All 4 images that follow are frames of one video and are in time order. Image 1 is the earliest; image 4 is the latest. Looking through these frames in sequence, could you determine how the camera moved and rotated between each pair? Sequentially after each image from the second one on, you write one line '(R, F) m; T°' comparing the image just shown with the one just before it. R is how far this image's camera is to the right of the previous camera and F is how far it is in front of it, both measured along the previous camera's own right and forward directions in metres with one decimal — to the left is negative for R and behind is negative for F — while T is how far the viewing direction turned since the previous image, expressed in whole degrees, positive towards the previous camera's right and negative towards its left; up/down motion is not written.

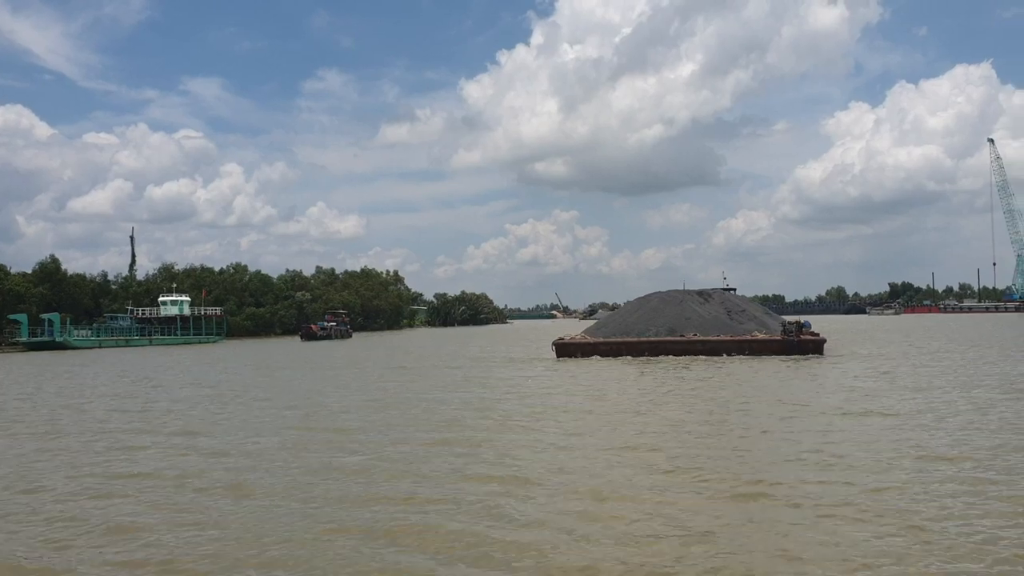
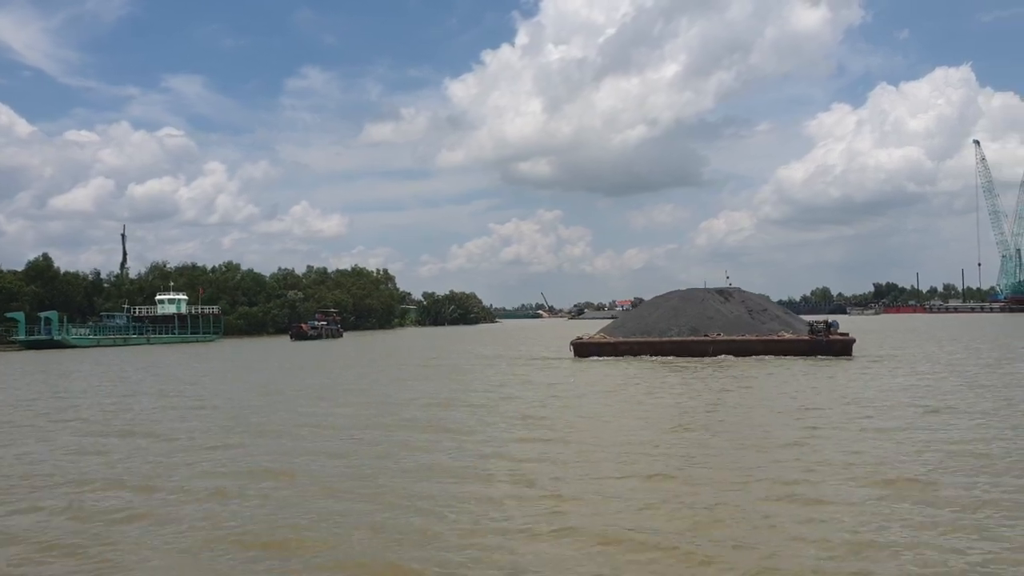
(-1.3, 0.0) m; +1°
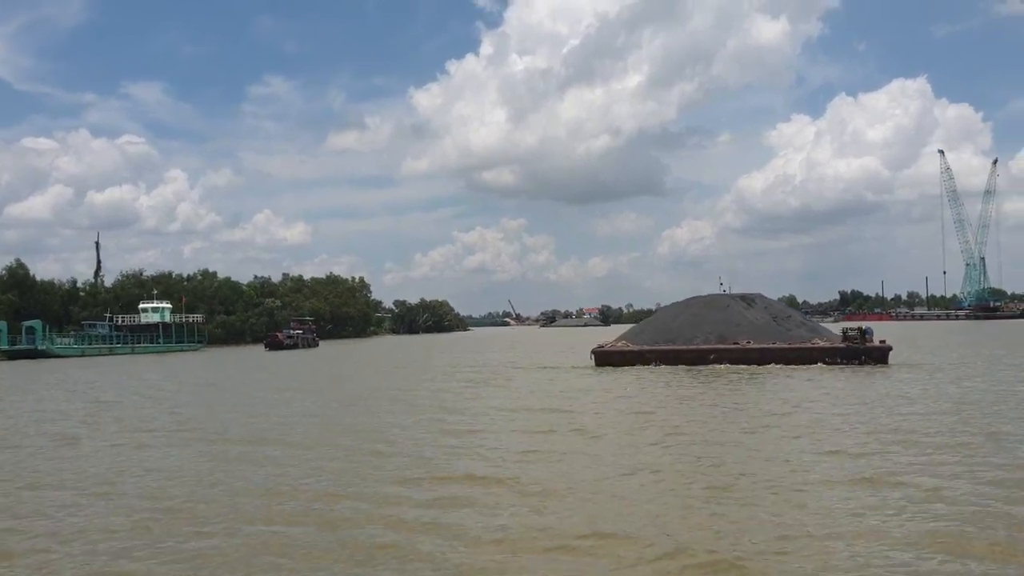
(-2.2, +0.1) m; +2°
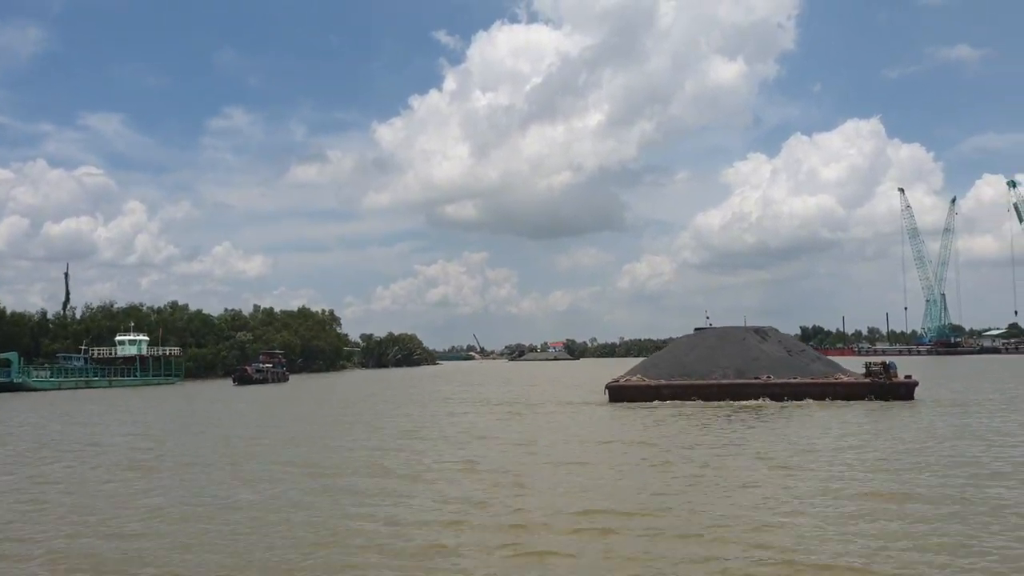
(-2.1, 0.0) m; +2°
